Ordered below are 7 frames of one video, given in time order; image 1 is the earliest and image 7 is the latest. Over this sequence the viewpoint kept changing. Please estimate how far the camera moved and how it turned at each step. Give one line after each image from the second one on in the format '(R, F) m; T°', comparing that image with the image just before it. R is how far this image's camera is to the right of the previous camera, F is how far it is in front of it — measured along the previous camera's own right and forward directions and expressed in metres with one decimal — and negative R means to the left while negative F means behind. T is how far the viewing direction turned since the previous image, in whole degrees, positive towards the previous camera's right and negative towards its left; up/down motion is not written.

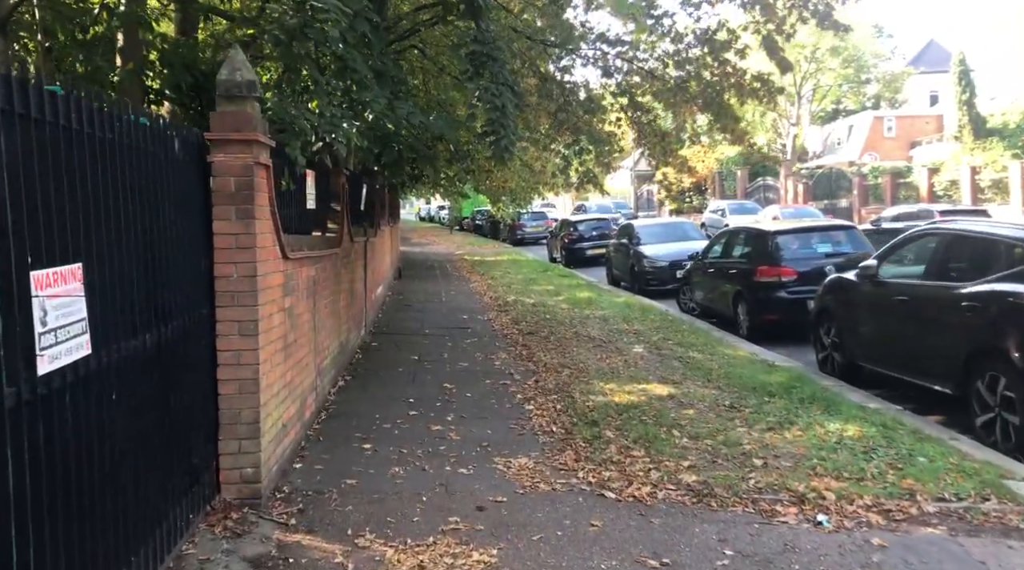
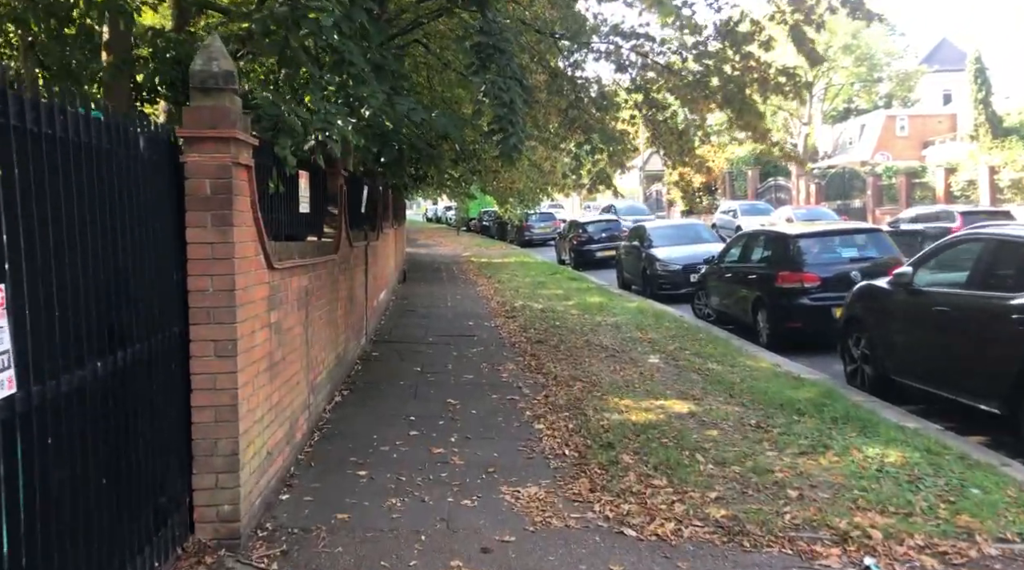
(0.0, +0.5) m; -1°
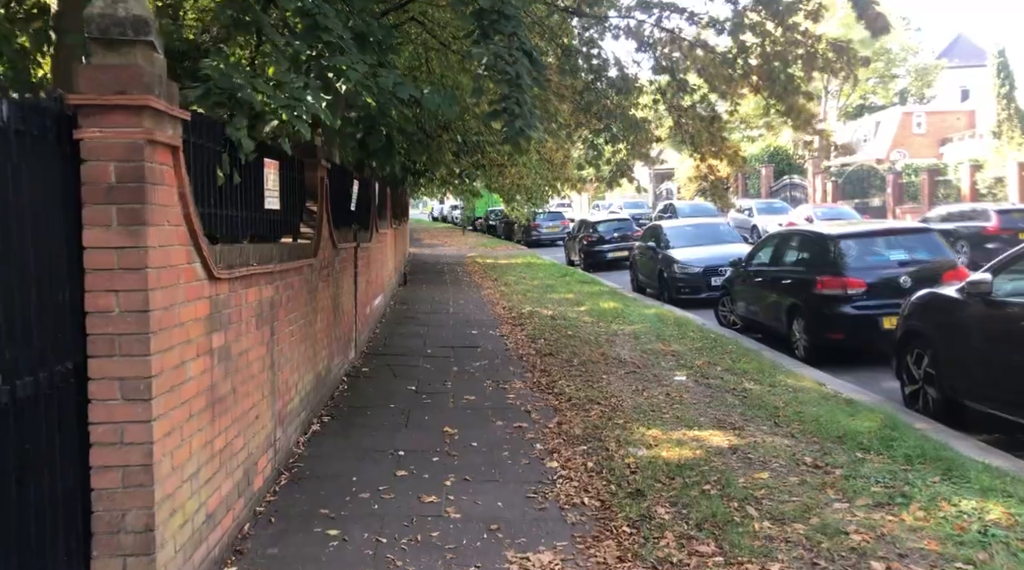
(0.0, +1.0) m; 0°
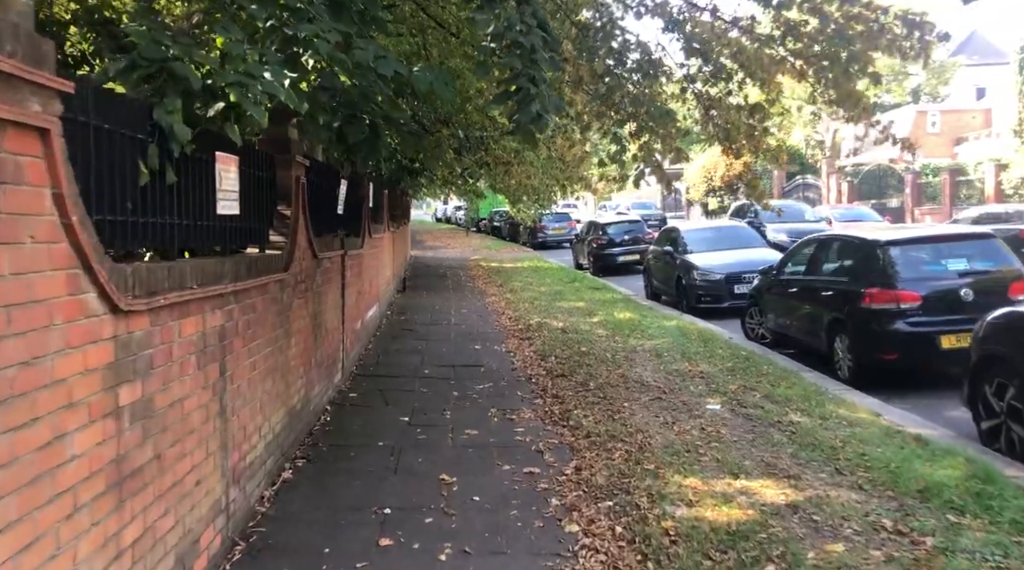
(0.0, +1.0) m; 0°
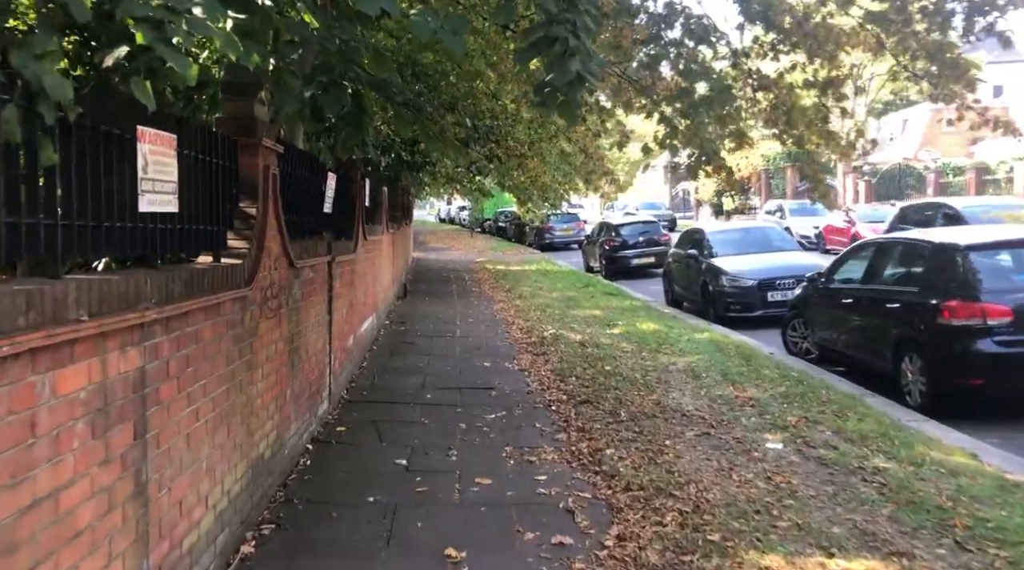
(-0.1, +1.2) m; 0°
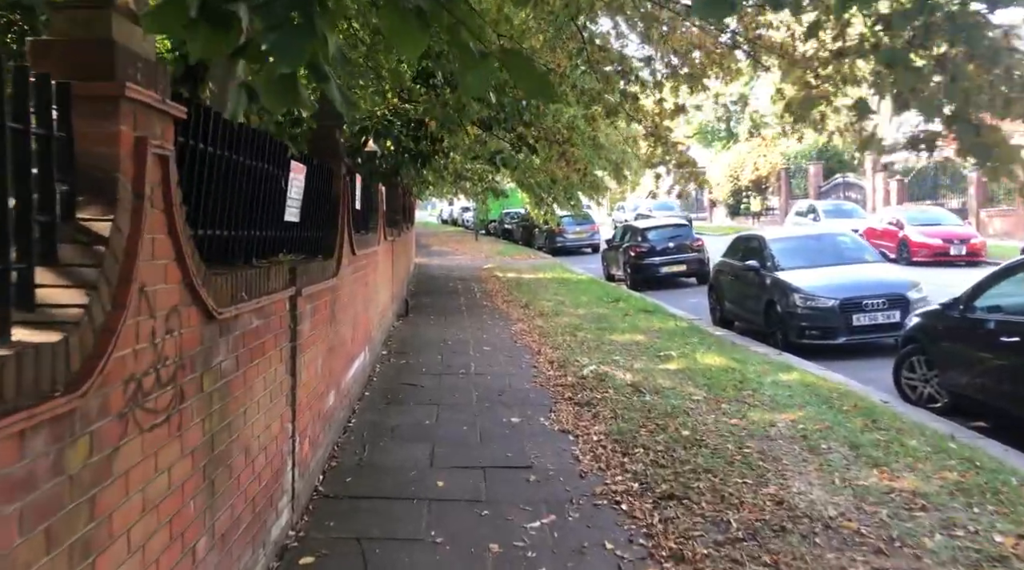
(-0.3, +2.2) m; 0°
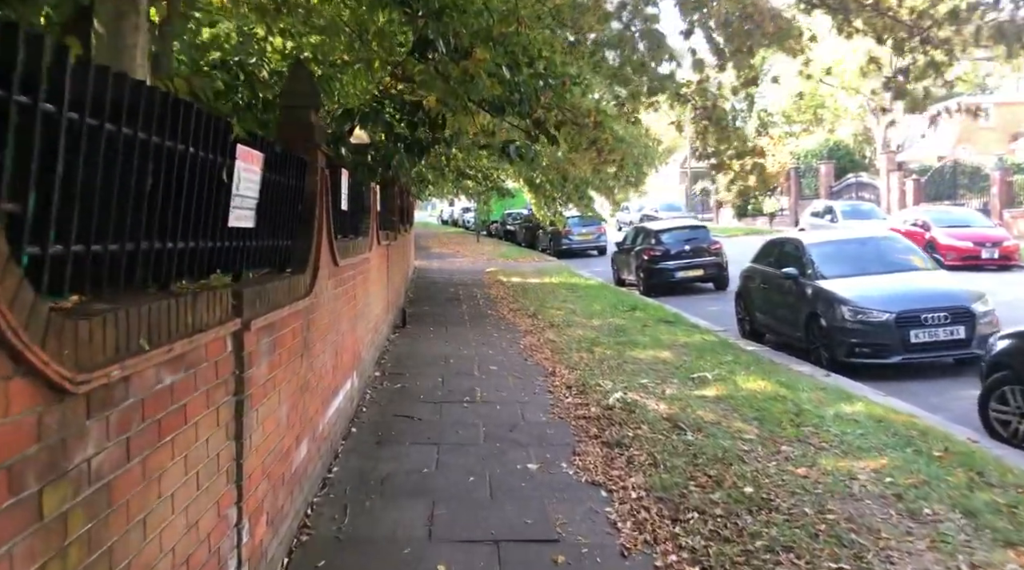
(-0.1, +1.2) m; 0°
